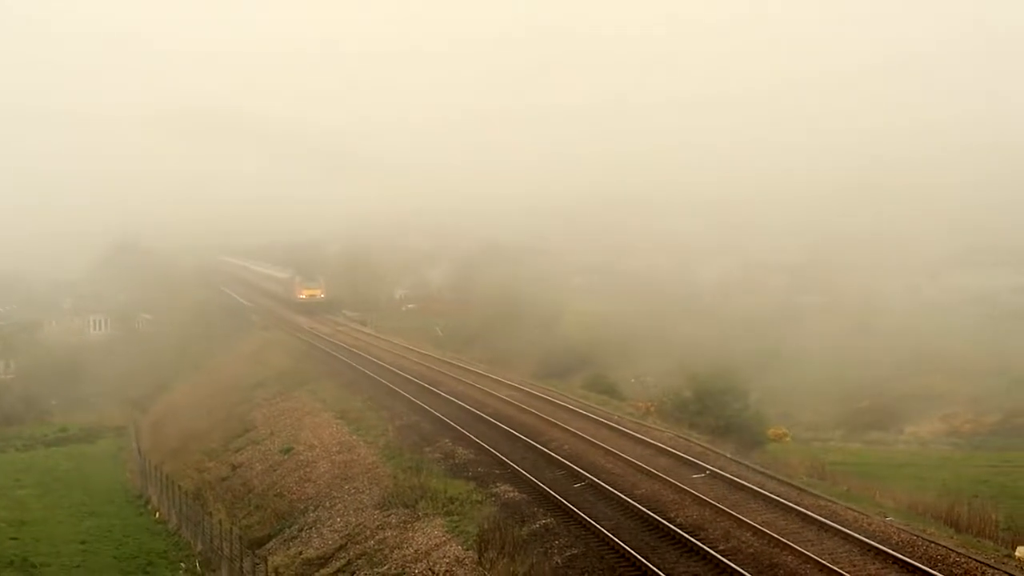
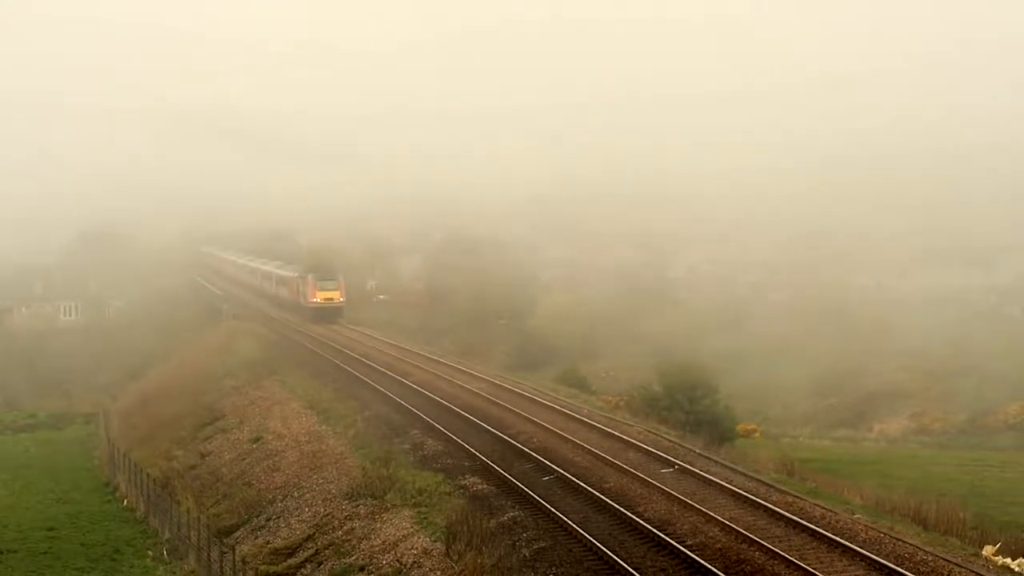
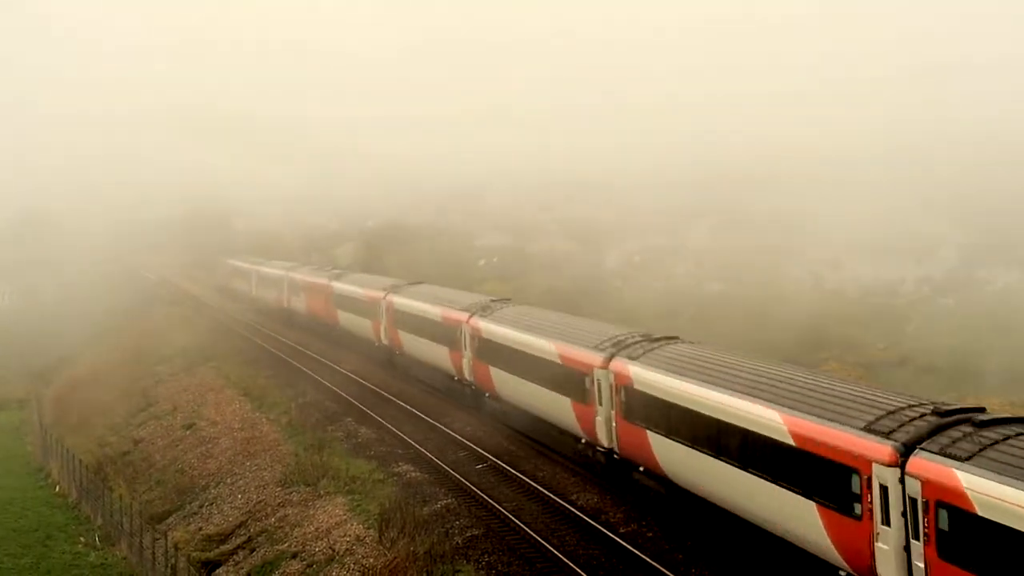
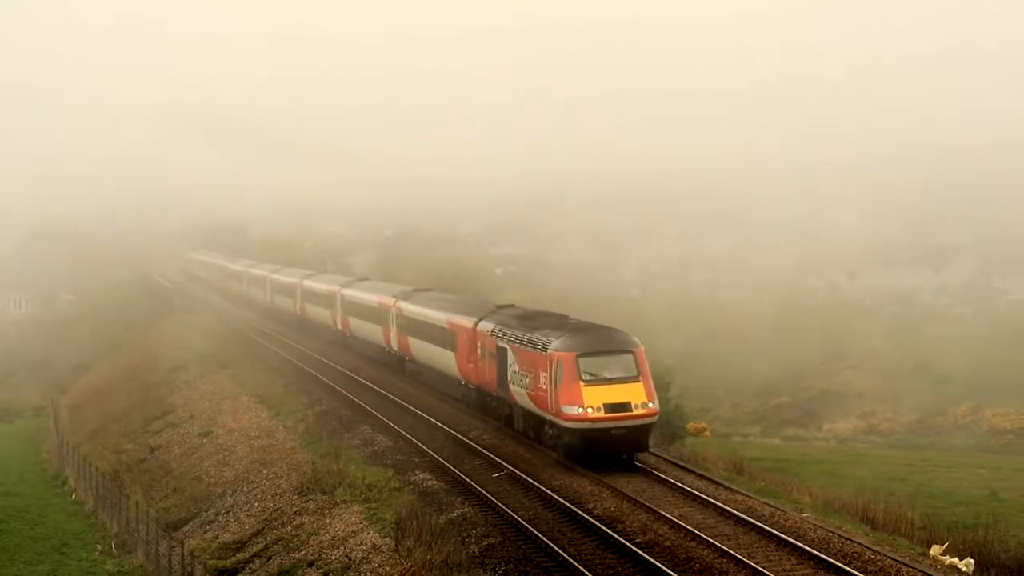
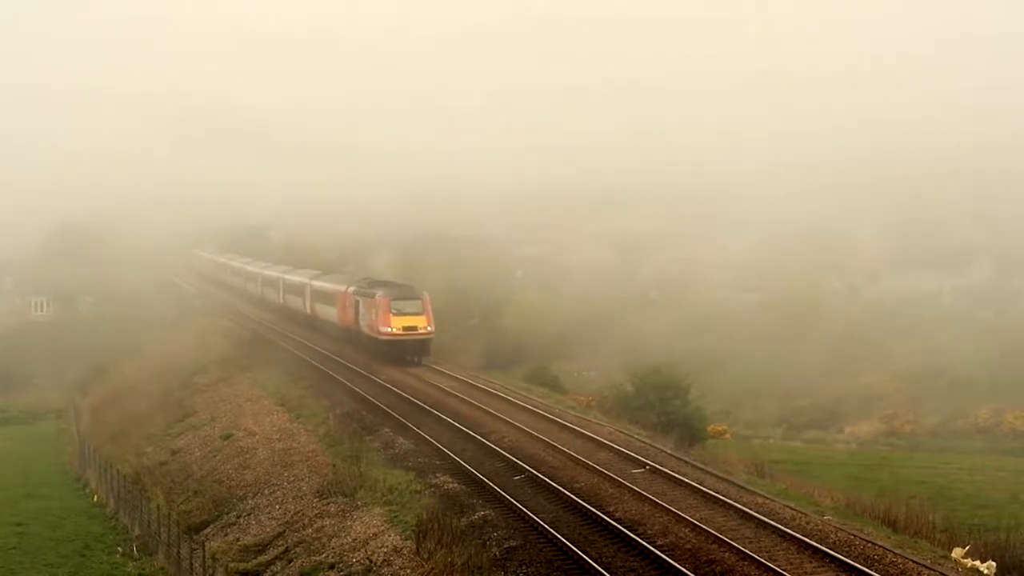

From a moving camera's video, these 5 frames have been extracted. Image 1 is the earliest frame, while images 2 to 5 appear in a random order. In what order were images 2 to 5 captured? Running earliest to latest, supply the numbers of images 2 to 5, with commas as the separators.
2, 5, 4, 3
